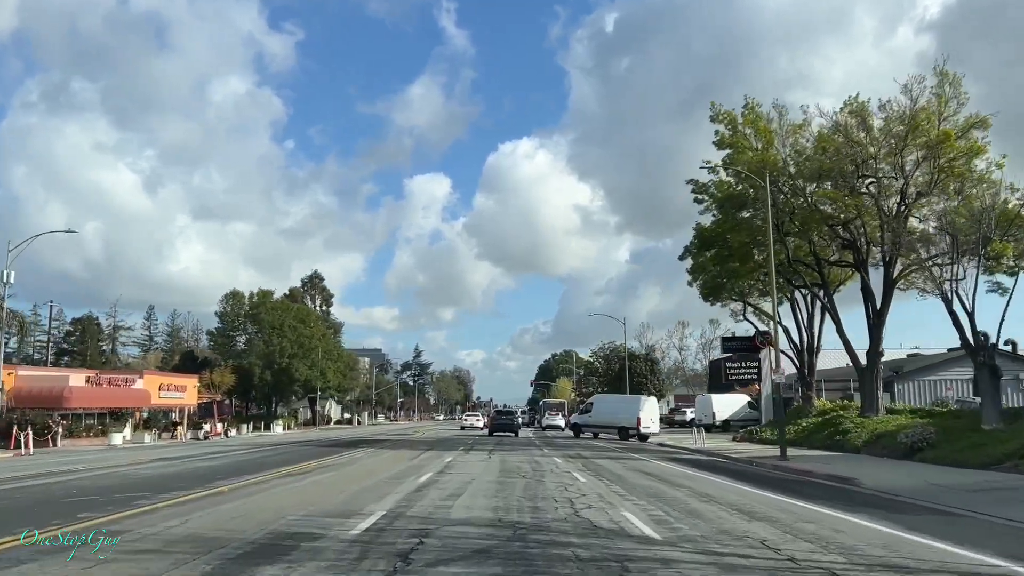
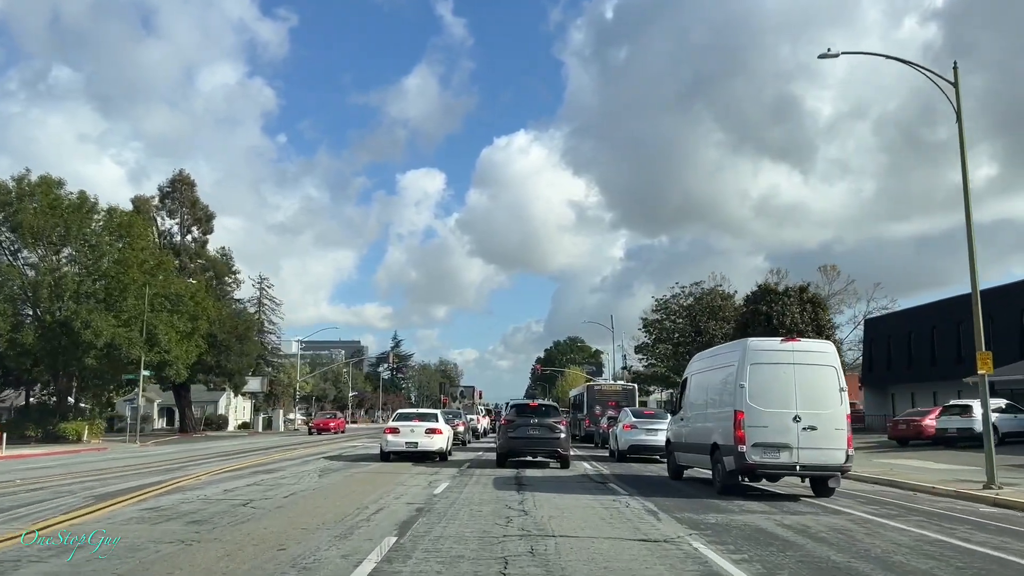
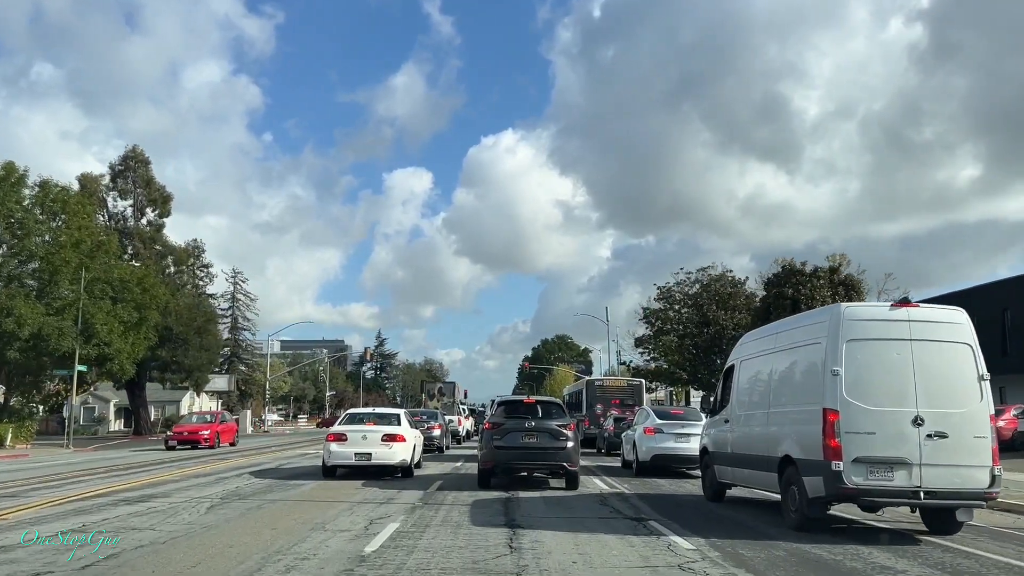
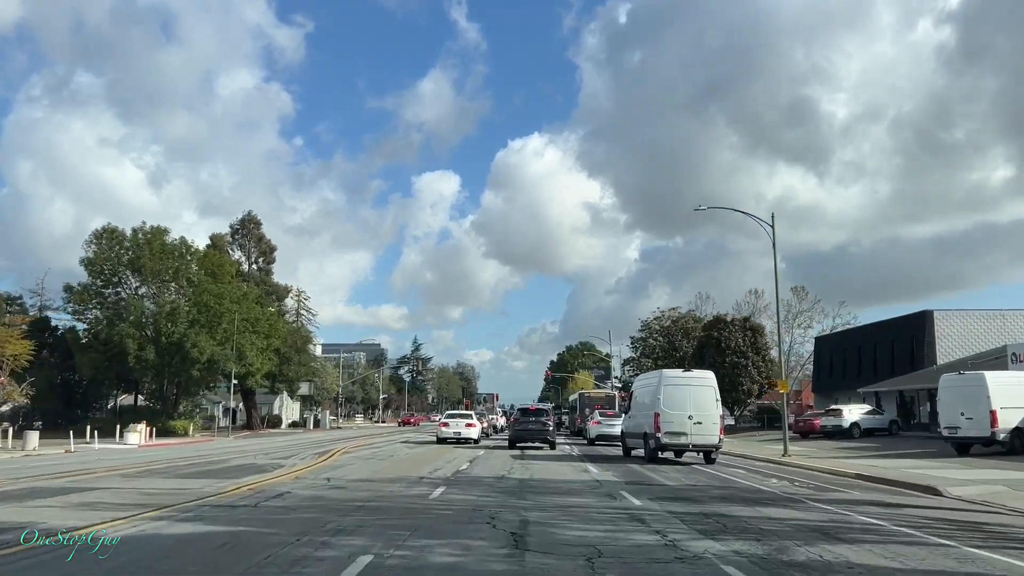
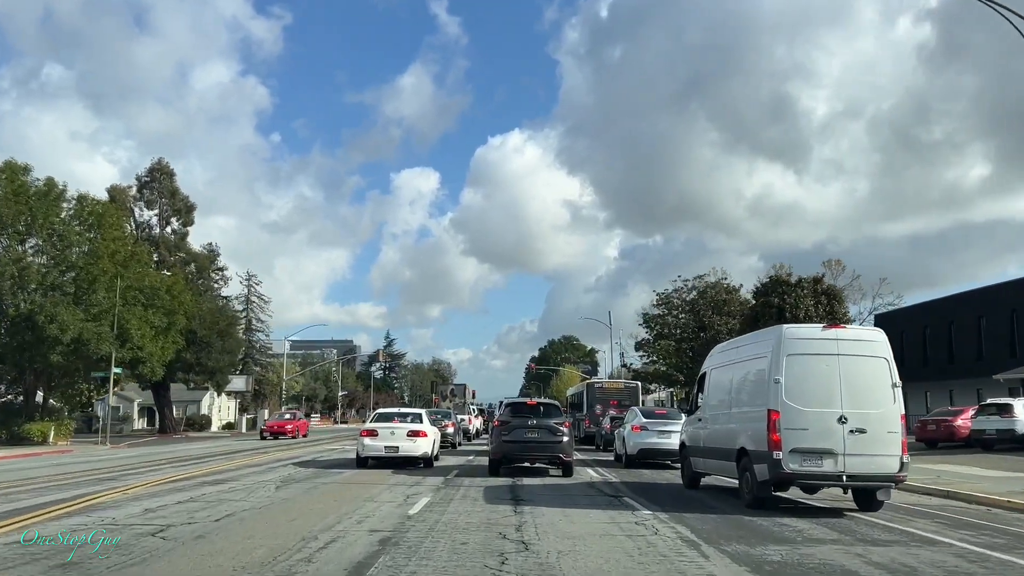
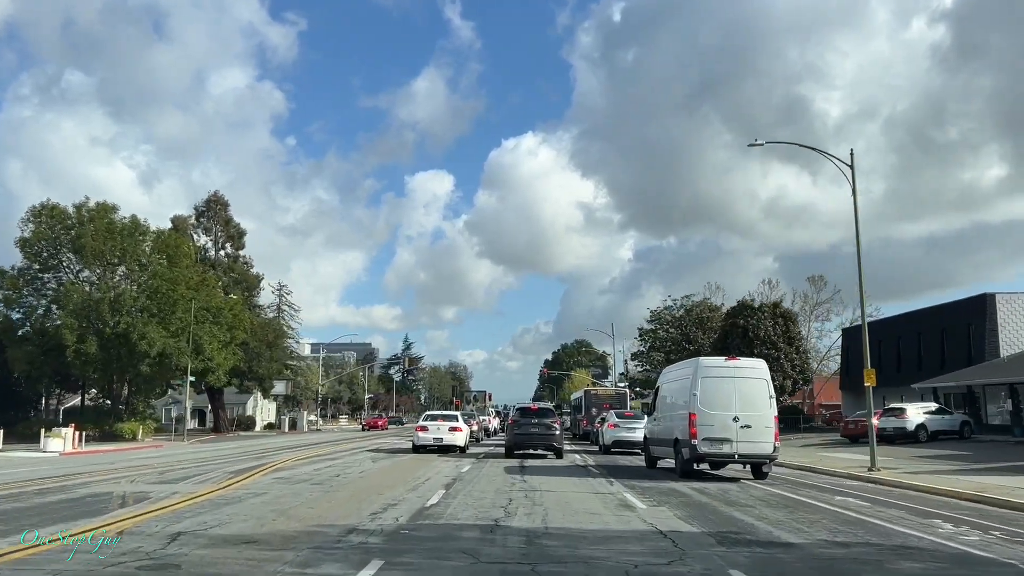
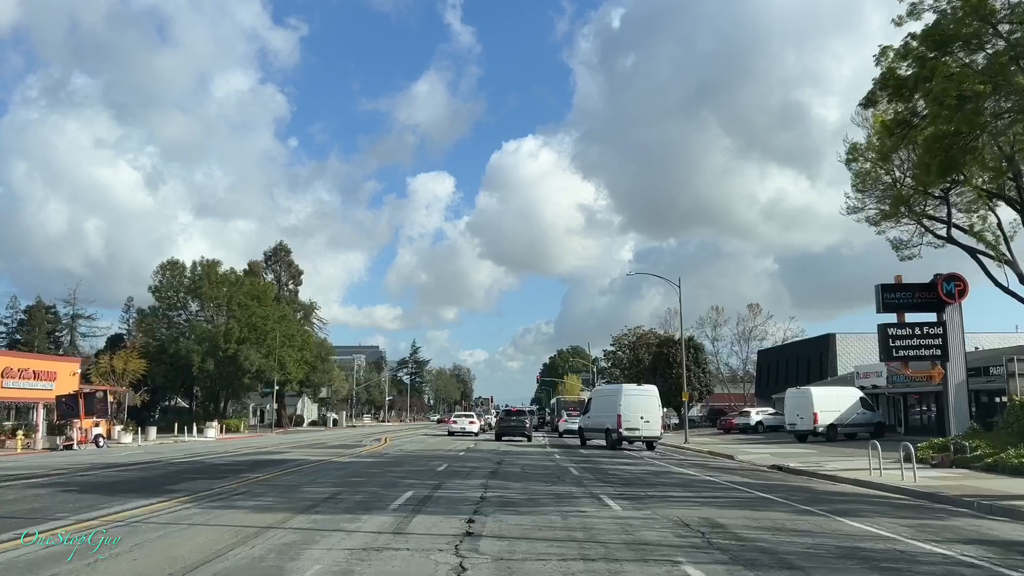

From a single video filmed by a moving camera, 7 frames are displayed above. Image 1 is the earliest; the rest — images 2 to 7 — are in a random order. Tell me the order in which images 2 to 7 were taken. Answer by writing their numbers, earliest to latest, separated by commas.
7, 4, 6, 2, 5, 3
